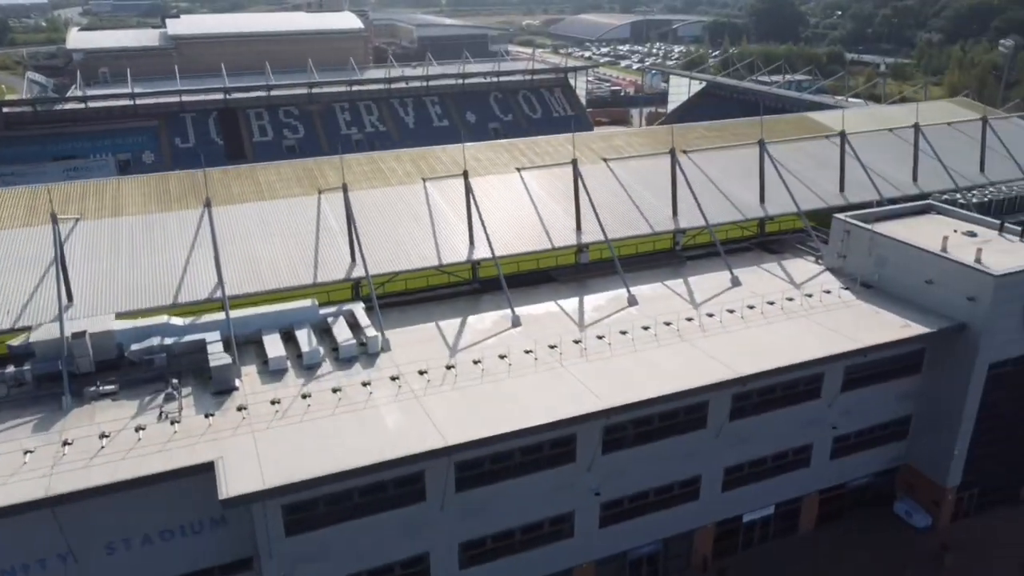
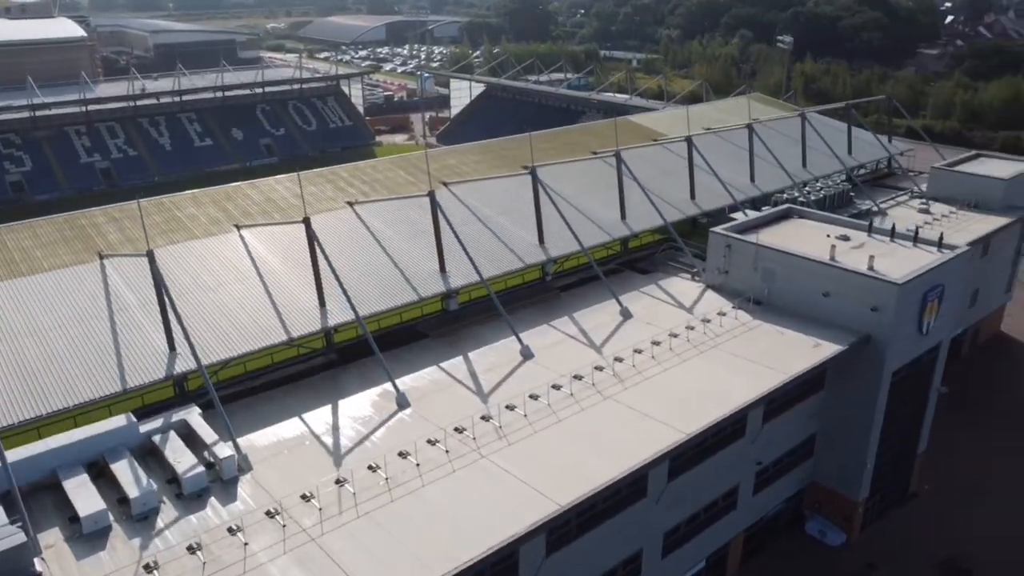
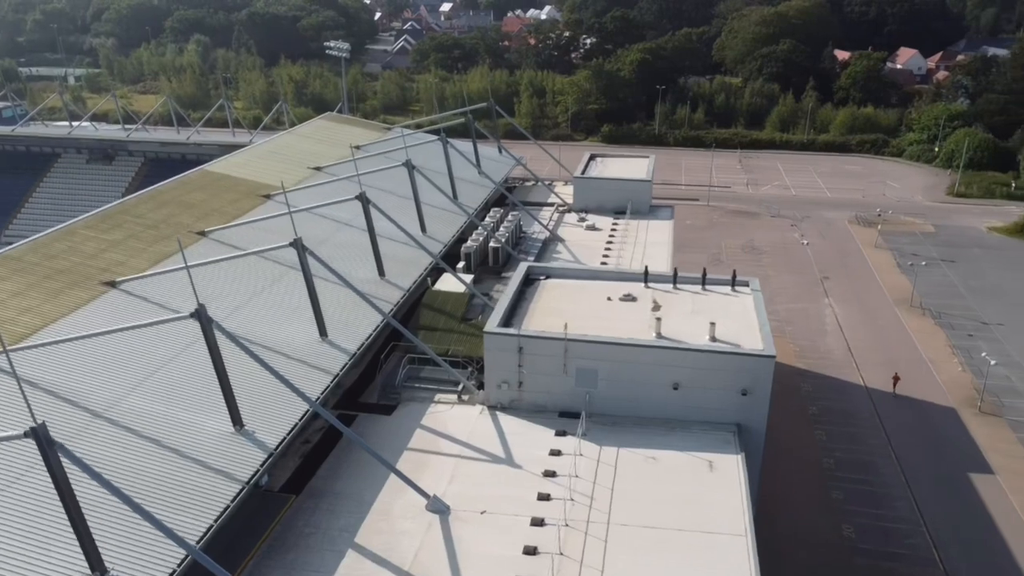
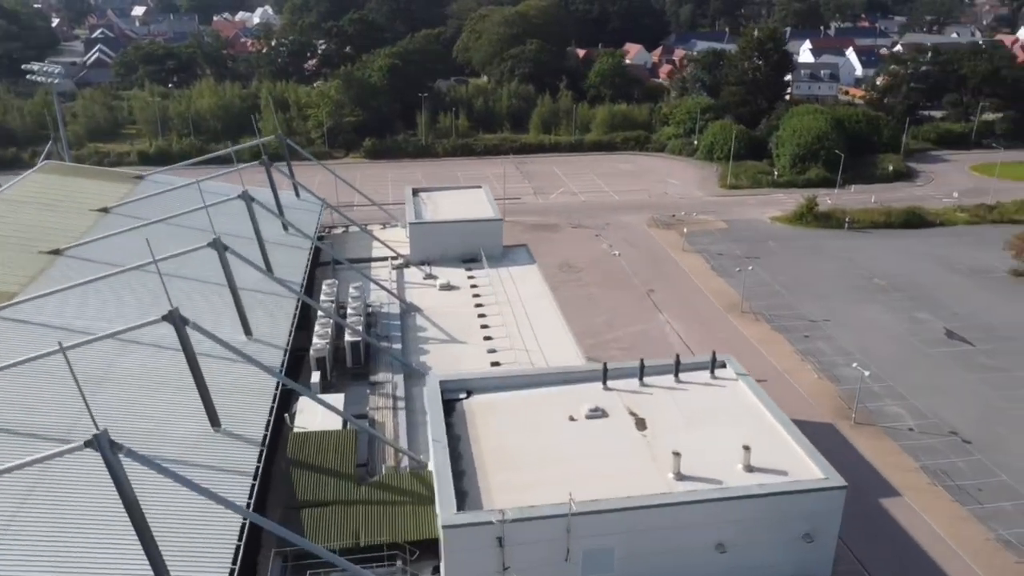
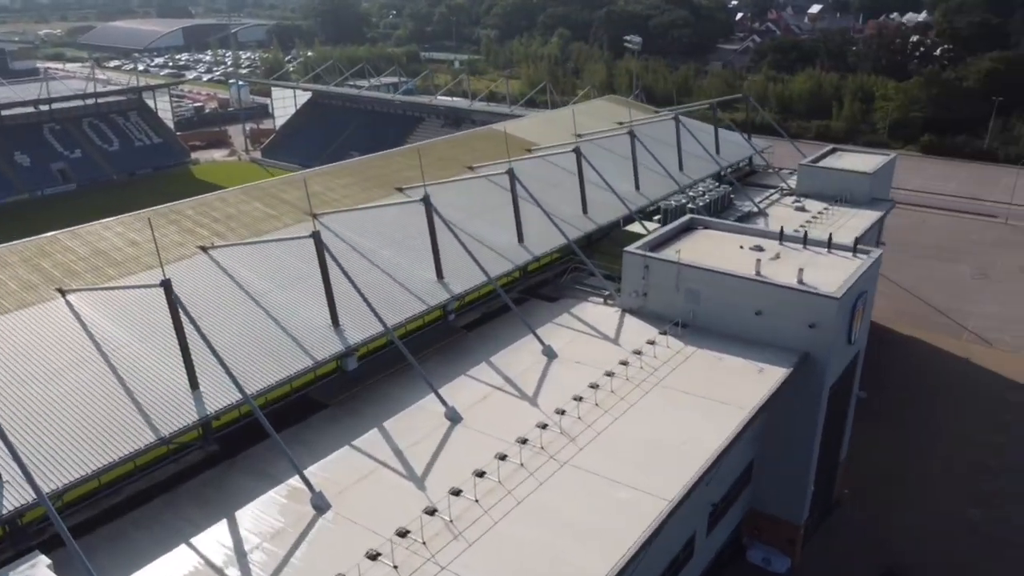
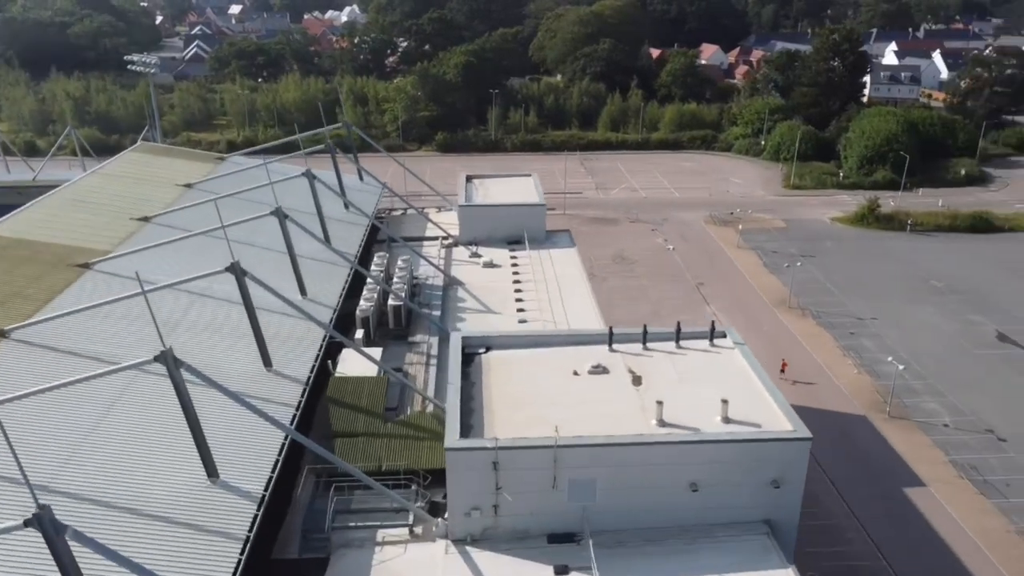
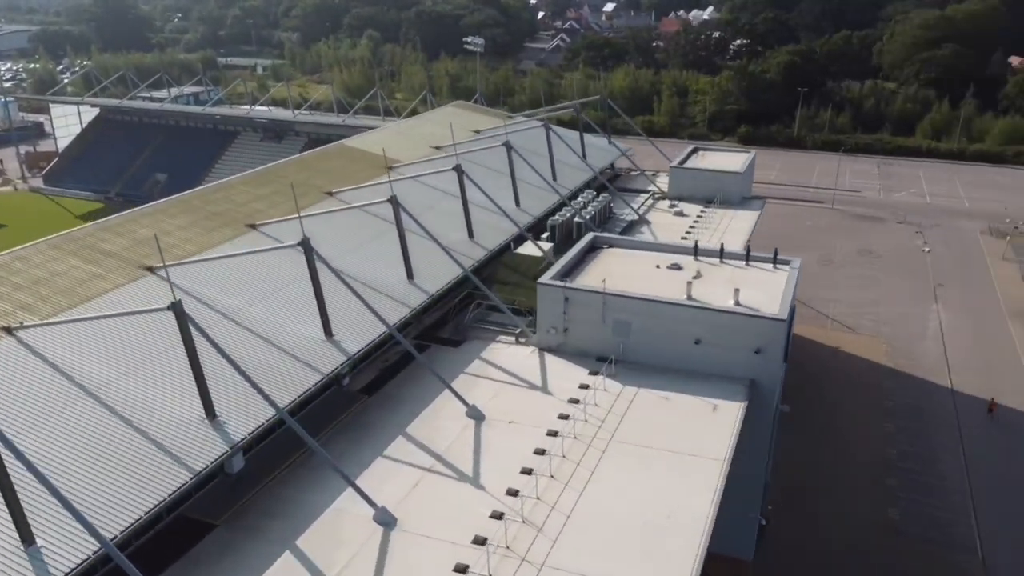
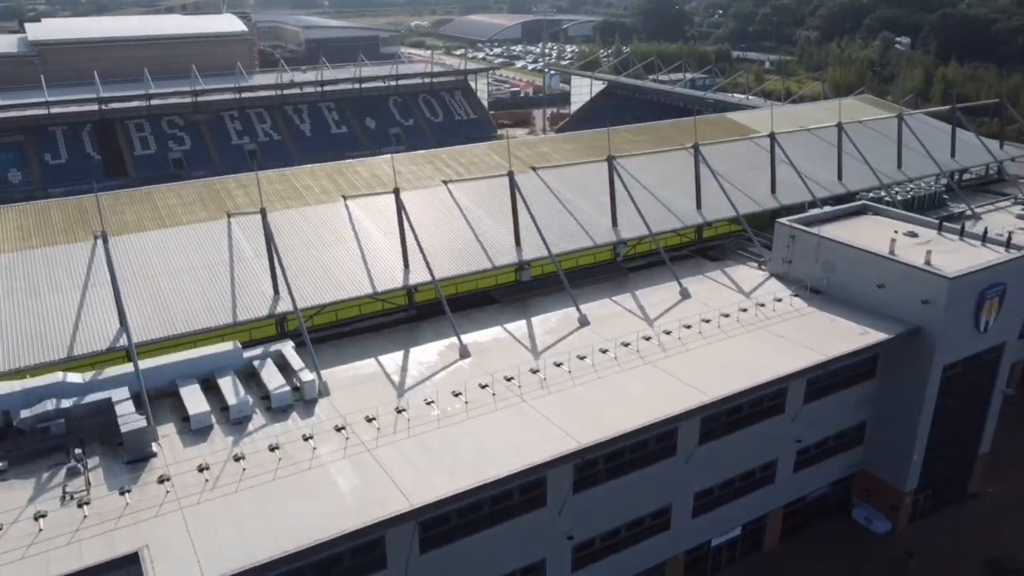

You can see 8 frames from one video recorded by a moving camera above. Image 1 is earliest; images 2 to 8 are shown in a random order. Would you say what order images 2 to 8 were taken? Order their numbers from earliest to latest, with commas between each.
8, 2, 5, 7, 3, 6, 4
